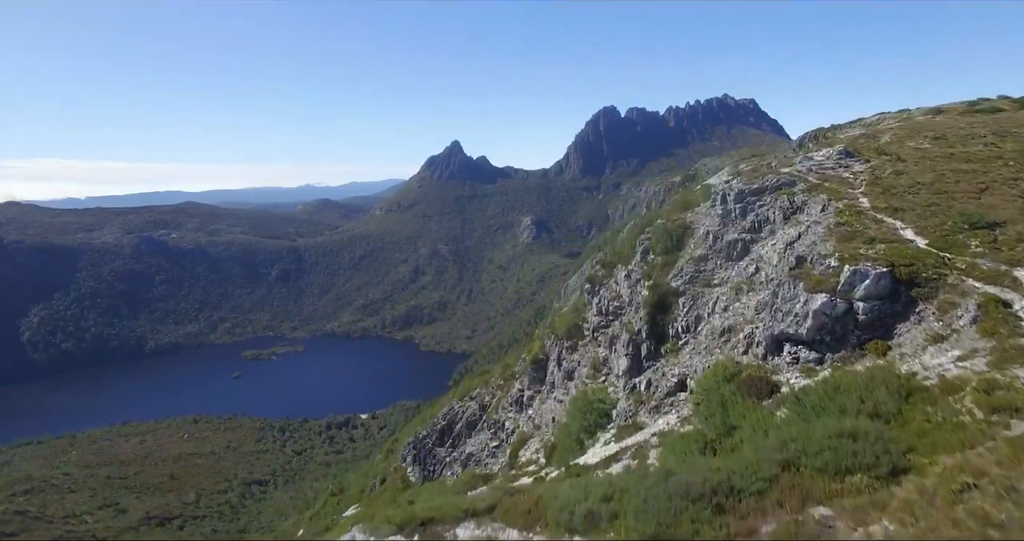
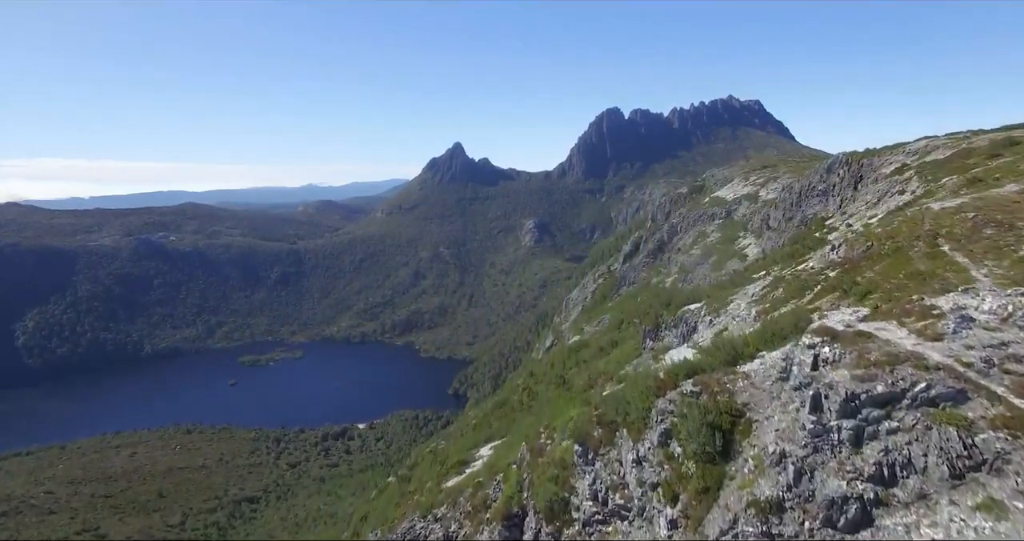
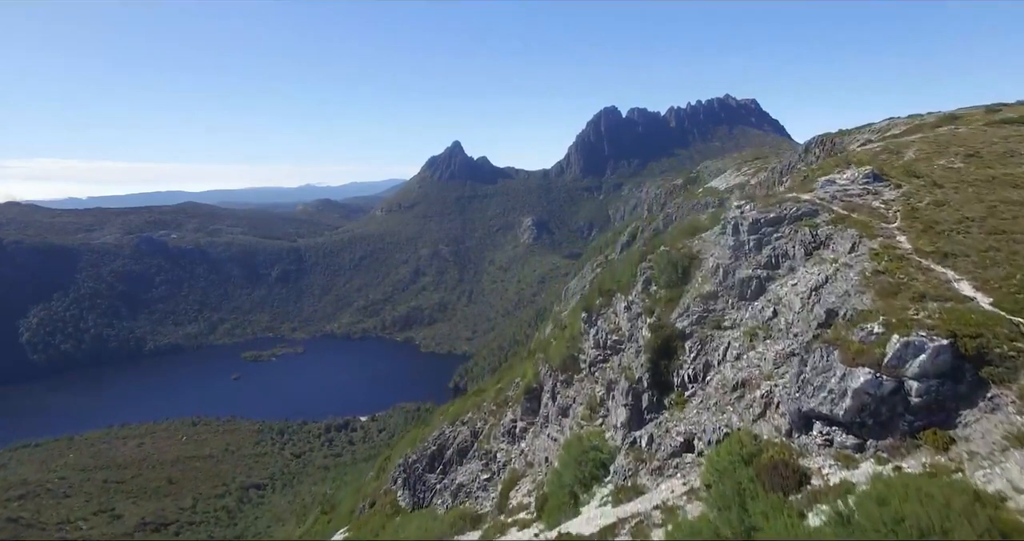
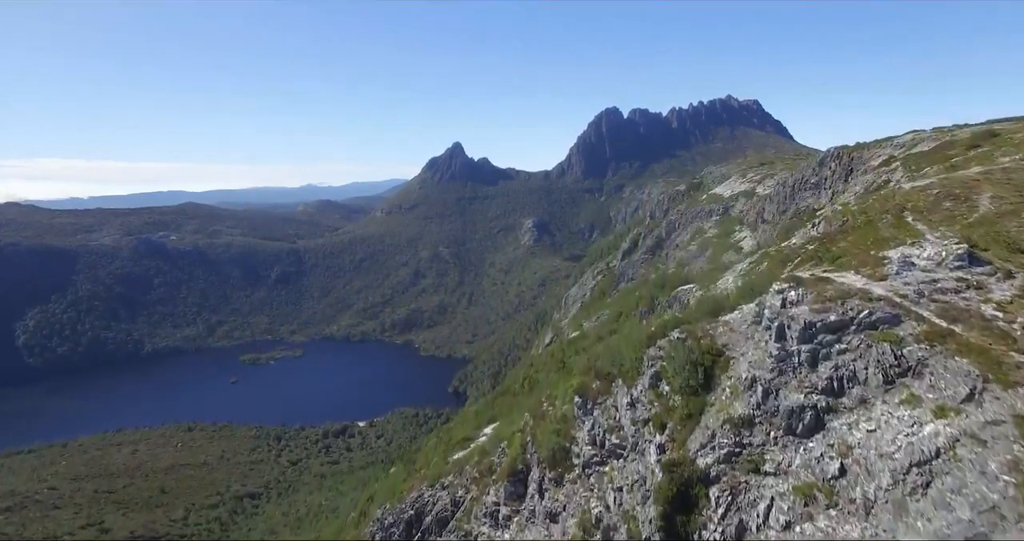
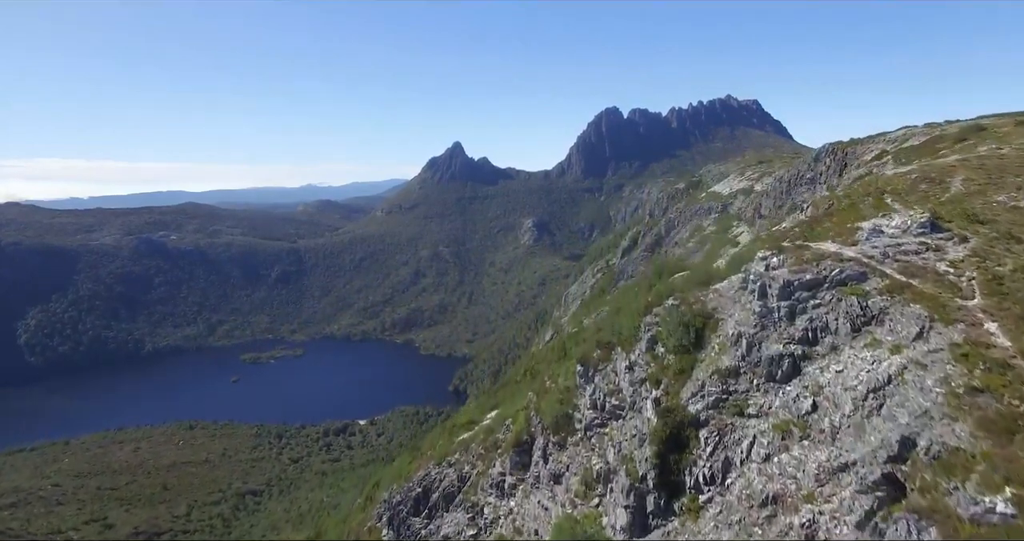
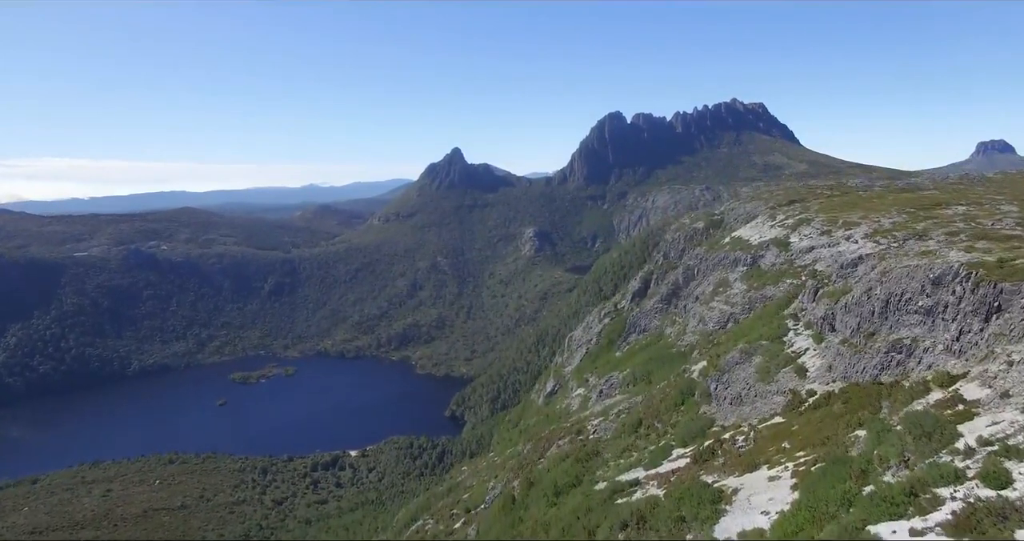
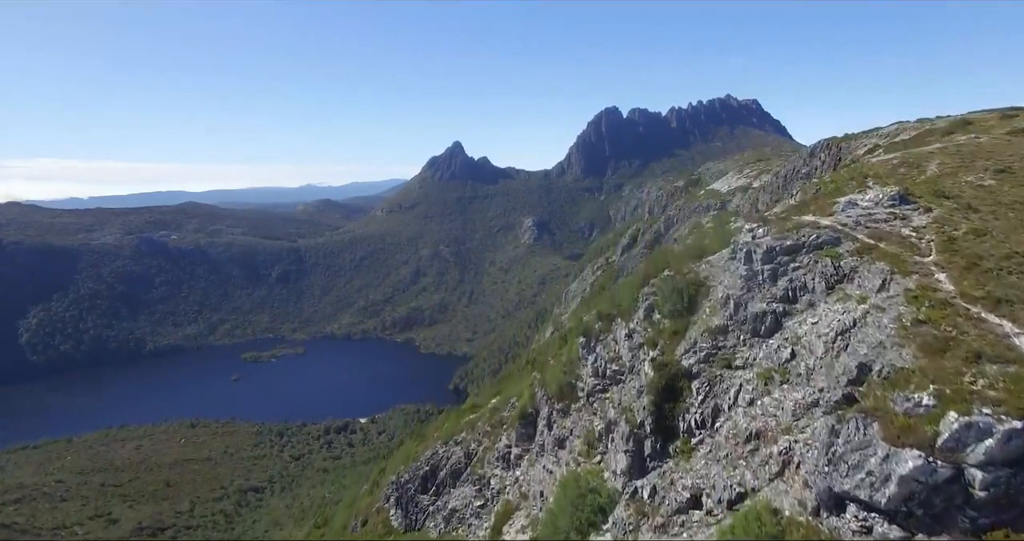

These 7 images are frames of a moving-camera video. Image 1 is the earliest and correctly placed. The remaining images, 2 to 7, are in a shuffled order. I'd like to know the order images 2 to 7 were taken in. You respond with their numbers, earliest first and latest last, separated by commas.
3, 7, 5, 4, 2, 6
